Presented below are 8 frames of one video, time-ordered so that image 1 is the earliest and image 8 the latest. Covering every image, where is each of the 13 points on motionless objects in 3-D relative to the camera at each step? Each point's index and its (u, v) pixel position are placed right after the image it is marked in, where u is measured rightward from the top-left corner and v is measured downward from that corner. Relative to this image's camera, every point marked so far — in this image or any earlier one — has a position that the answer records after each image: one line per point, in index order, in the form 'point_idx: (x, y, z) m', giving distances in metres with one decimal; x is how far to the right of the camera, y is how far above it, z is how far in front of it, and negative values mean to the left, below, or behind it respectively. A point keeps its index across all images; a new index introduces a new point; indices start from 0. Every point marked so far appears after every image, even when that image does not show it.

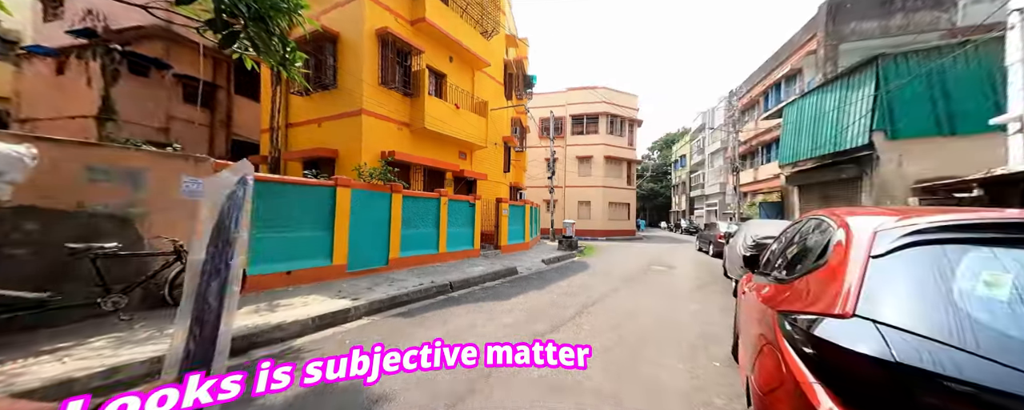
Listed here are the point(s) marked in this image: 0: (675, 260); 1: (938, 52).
0: (+6.7, -2.2, +12.2) m
1: (+14.0, +5.1, +10.0) m
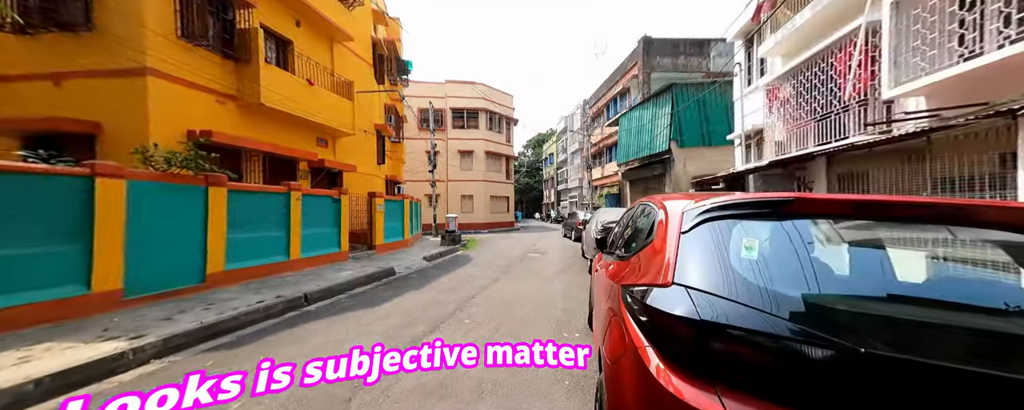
0: (+1.6, -1.9, +13.7) m
1: (+9.0, +5.7, +14.3) m
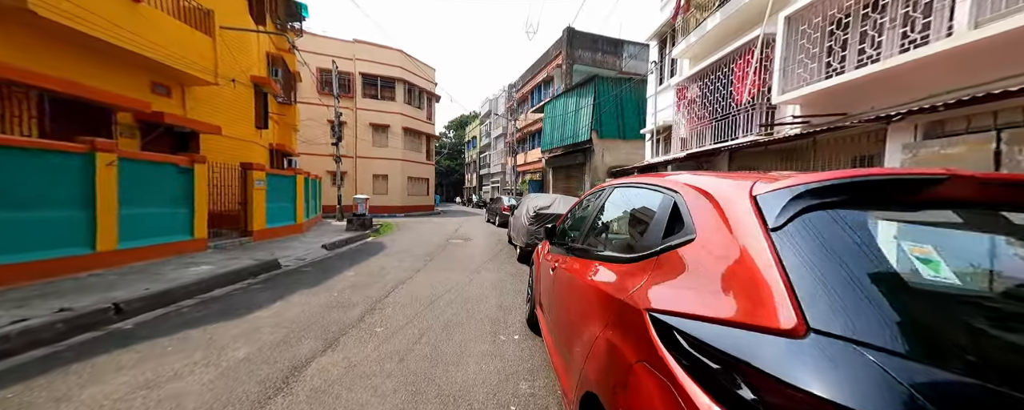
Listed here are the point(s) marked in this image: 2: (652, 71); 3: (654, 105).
0: (-1.8, -1.2, +13.0) m
1: (+5.5, +6.2, +15.2) m
2: (+5.7, +5.4, +12.3) m
3: (+5.7, +4.0, +12.0) m
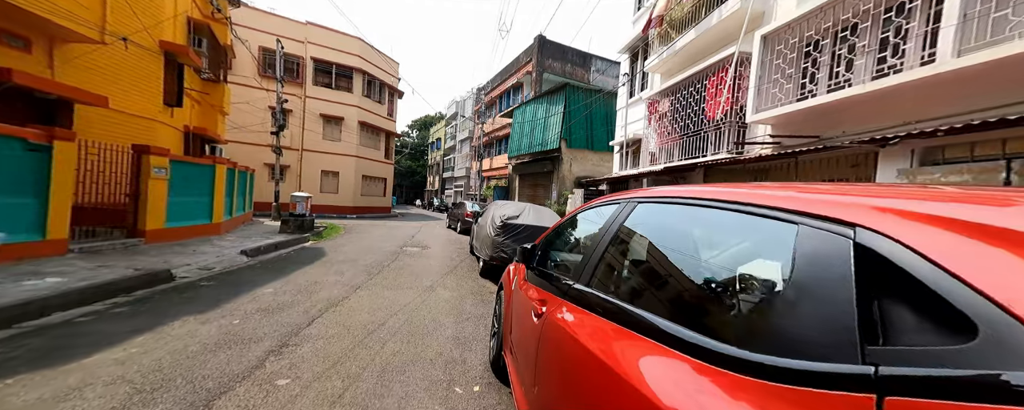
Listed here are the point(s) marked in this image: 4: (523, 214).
0: (-3.3, -1.3, +11.9) m
1: (+4.0, +5.7, +15.1) m
2: (+4.5, +4.9, +12.2) m
3: (+4.5, +3.5, +11.9) m
4: (+0.3, -0.2, +6.9) m
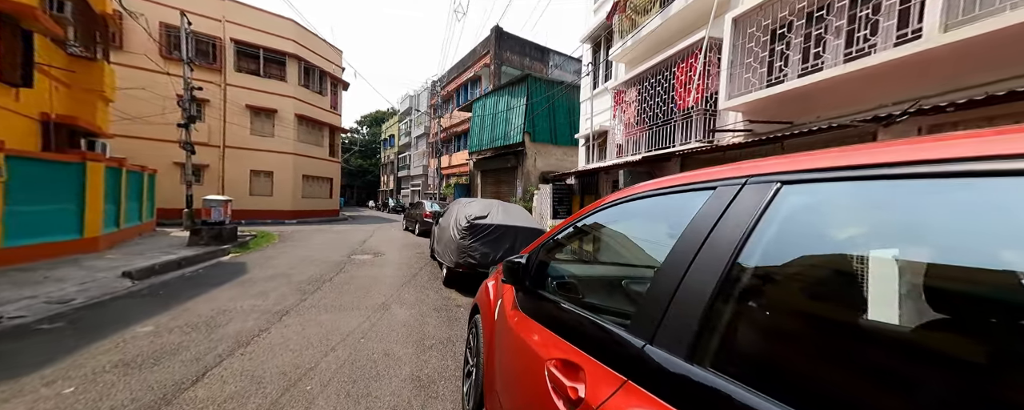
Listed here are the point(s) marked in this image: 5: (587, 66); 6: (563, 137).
0: (-4.6, -1.4, +10.6) m
1: (+2.0, +5.9, +14.7) m
2: (+2.9, +5.1, +11.9) m
3: (+3.0, +3.7, +11.6) m
4: (-0.4, -0.1, +6.1) m
5: (+3.0, +5.5, +11.9) m
6: (+2.5, +3.4, +15.1) m
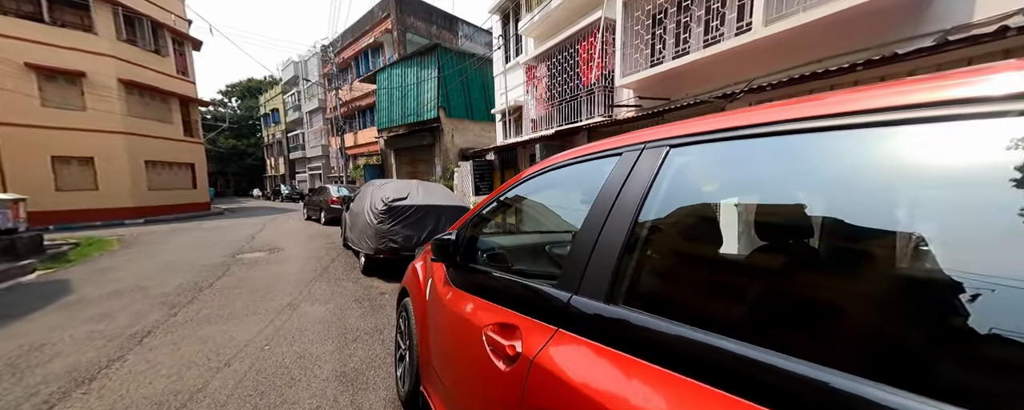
0: (-7.1, -1.0, +9.1) m
1: (-2.3, +7.0, +14.1) m
2: (-0.6, +6.1, +11.8) m
3: (-0.4, +4.7, +11.6) m
4: (-2.0, +0.2, +5.8) m
5: (-0.6, +6.5, +11.8) m
6: (-1.7, +4.6, +14.9) m
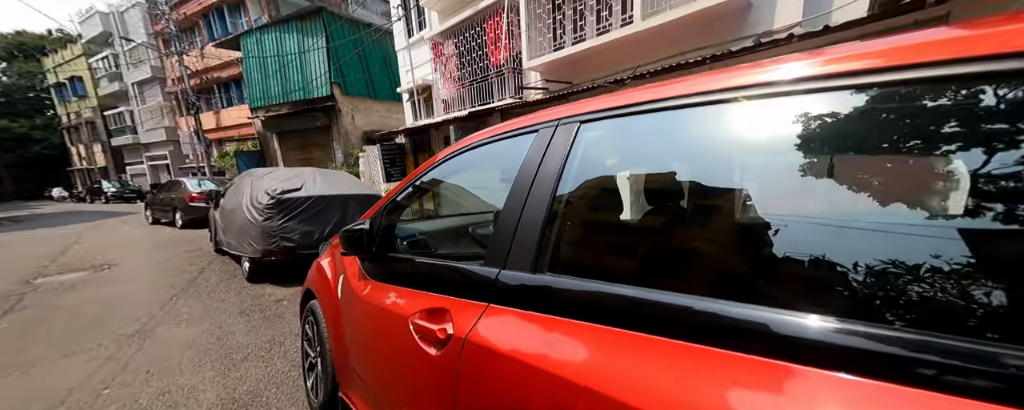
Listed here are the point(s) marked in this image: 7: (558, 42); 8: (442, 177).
0: (-9.2, -1.1, +6.9) m
1: (-6.4, +7.5, +12.5) m
2: (-4.1, +6.6, +10.8) m
3: (-3.8, +5.2, +10.7) m
4: (-3.5, +0.4, +5.0) m
5: (-4.1, +7.0, +10.7) m
6: (-6.0, +5.2, +13.6) m
7: (+1.1, +3.6, +6.7) m
8: (-0.4, +0.2, +1.6) m
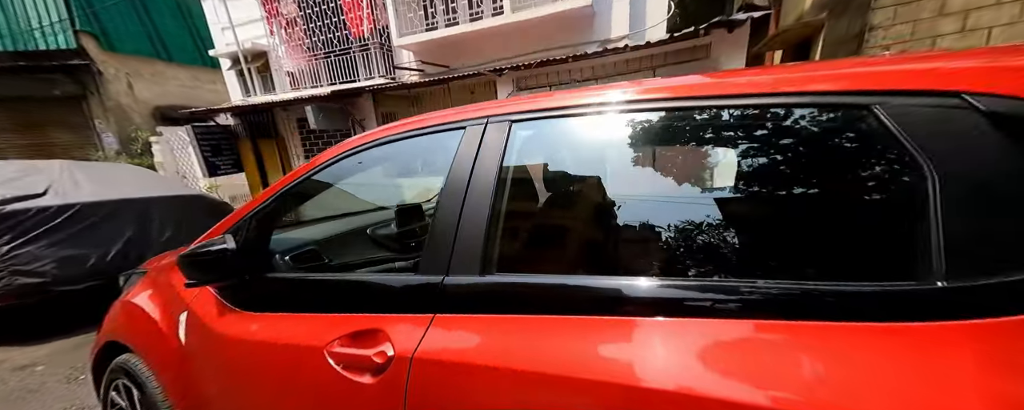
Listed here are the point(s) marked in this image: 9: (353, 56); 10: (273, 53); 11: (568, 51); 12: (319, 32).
0: (-10.9, -1.6, +2.8) m
1: (-11.1, +7.3, +8.6) m
2: (-8.2, +6.6, +7.9) m
3: (-7.8, +5.2, +8.1) m
4: (-5.0, +0.2, +3.2) m
5: (-8.2, +7.0, +7.9) m
6: (-10.9, +5.1, +9.9) m
7: (-1.6, +3.9, +6.4) m
8: (-0.8, +0.1, +1.4) m
9: (-3.8, +3.5, +7.1) m
10: (-6.2, +3.9, +7.7) m
11: (+1.0, +3.0, +5.9) m
12: (-4.7, +4.2, +7.2) m
